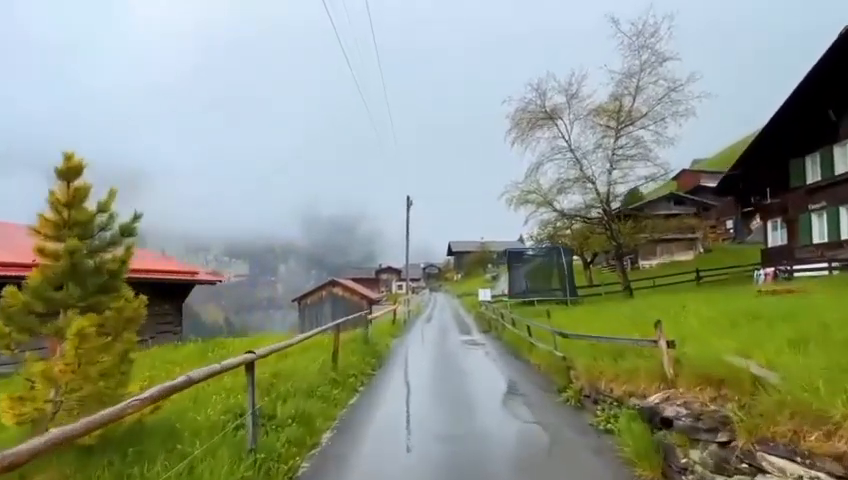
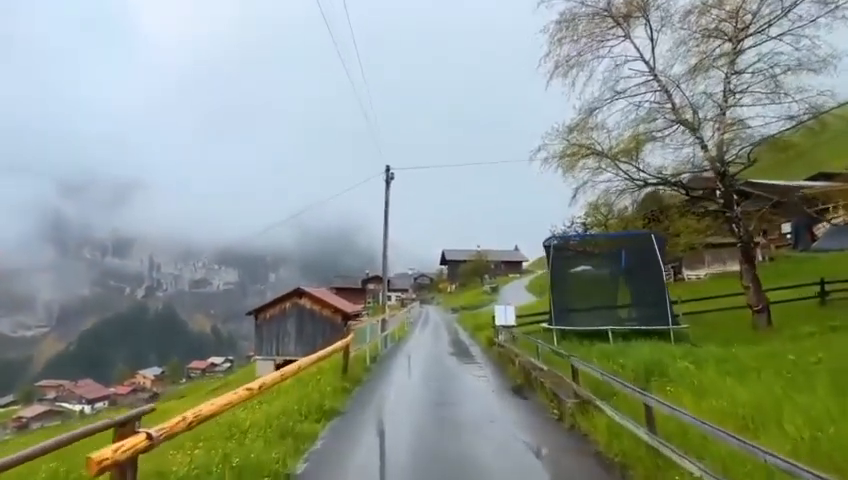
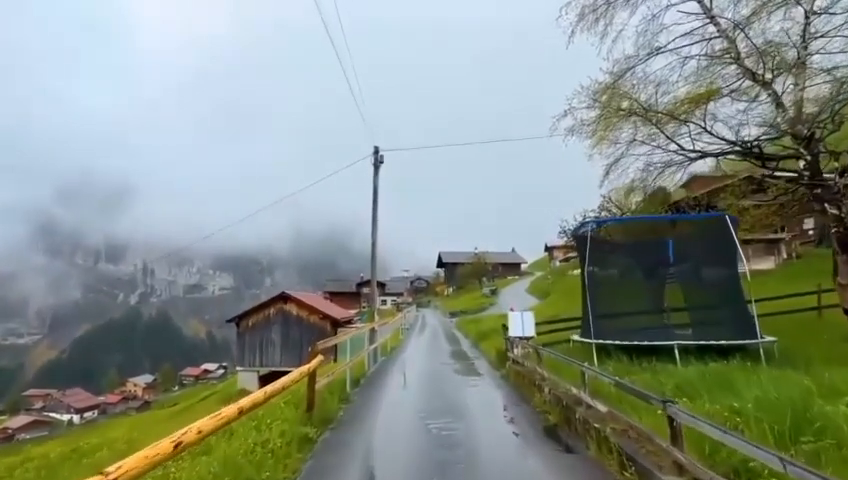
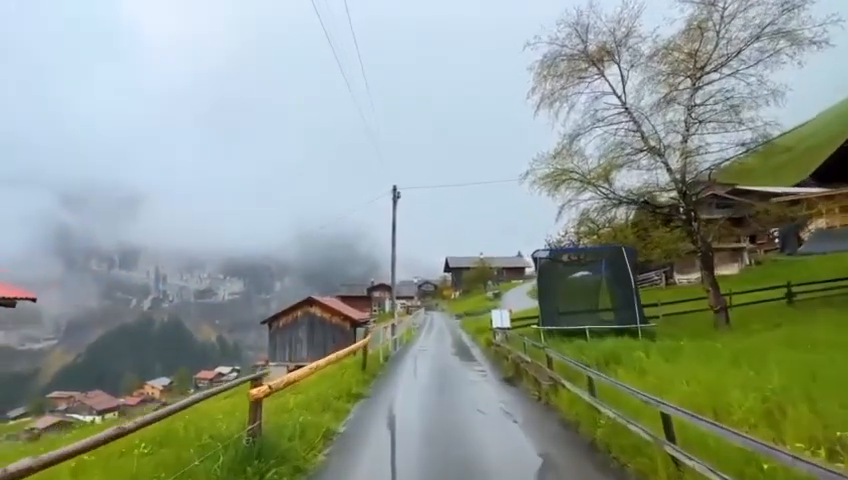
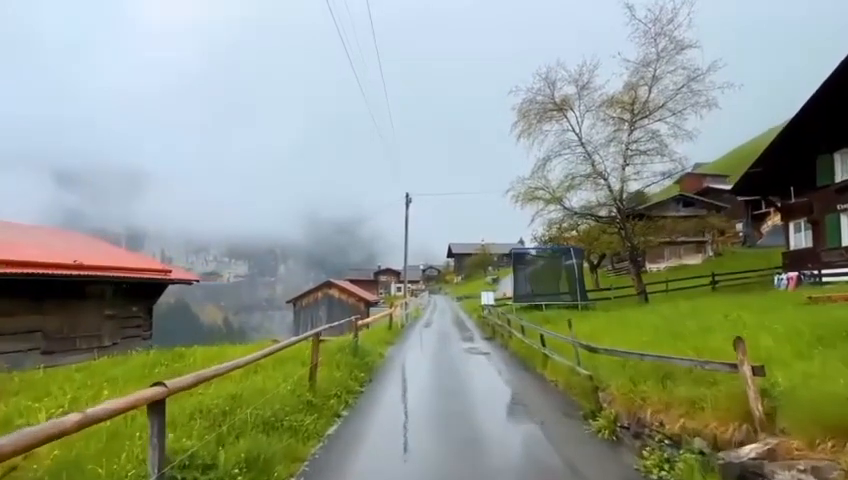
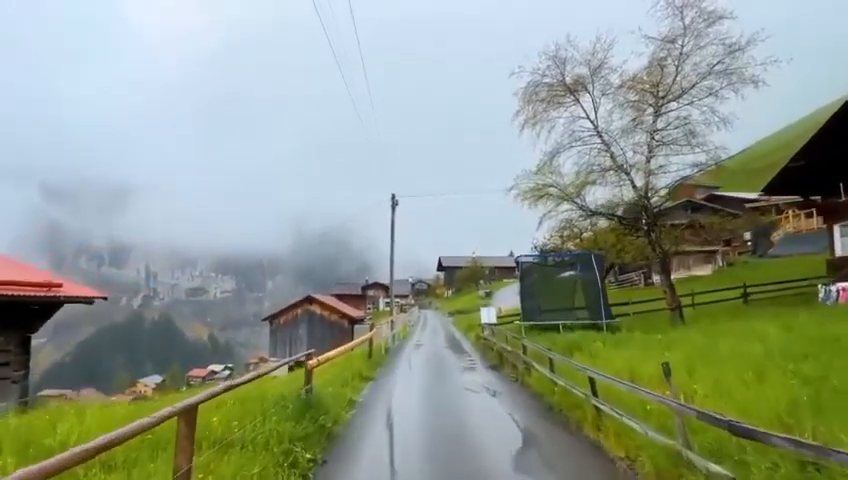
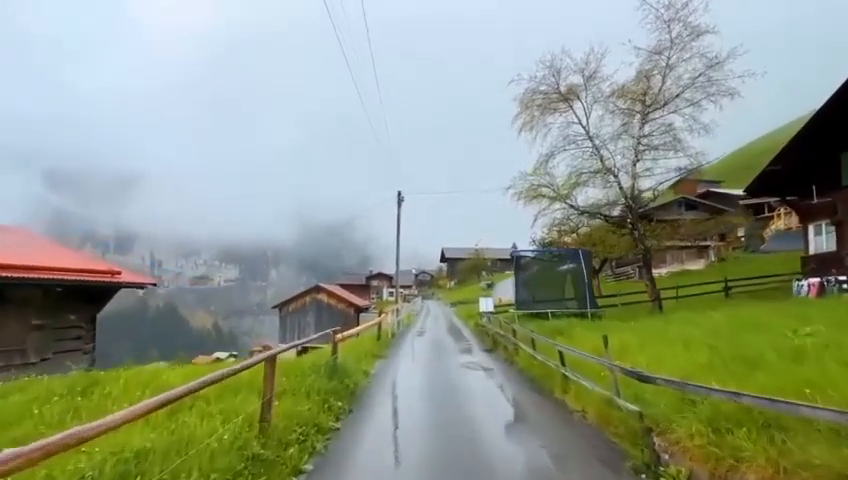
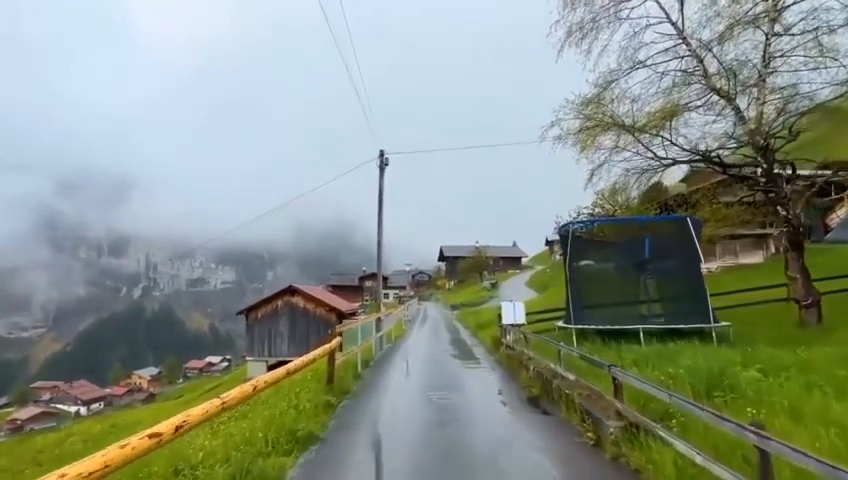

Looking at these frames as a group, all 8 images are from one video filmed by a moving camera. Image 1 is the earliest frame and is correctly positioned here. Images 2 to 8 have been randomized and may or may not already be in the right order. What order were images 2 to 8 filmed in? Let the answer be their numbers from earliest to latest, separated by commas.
5, 7, 6, 4, 2, 8, 3
